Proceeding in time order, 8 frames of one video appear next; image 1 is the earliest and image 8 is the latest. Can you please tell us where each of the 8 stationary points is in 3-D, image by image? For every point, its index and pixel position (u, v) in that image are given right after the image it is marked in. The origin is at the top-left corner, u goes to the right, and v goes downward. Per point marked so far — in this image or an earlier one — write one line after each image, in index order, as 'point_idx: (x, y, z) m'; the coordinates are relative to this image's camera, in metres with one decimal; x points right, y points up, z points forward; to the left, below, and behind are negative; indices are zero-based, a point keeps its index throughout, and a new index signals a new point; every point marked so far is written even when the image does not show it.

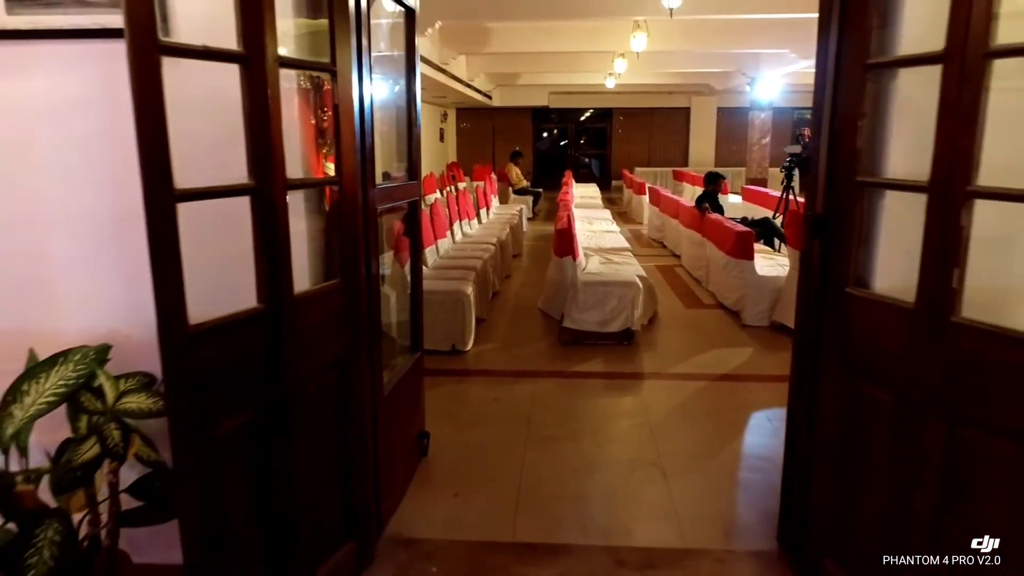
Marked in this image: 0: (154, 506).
0: (-0.9, -0.5, +1.8) m
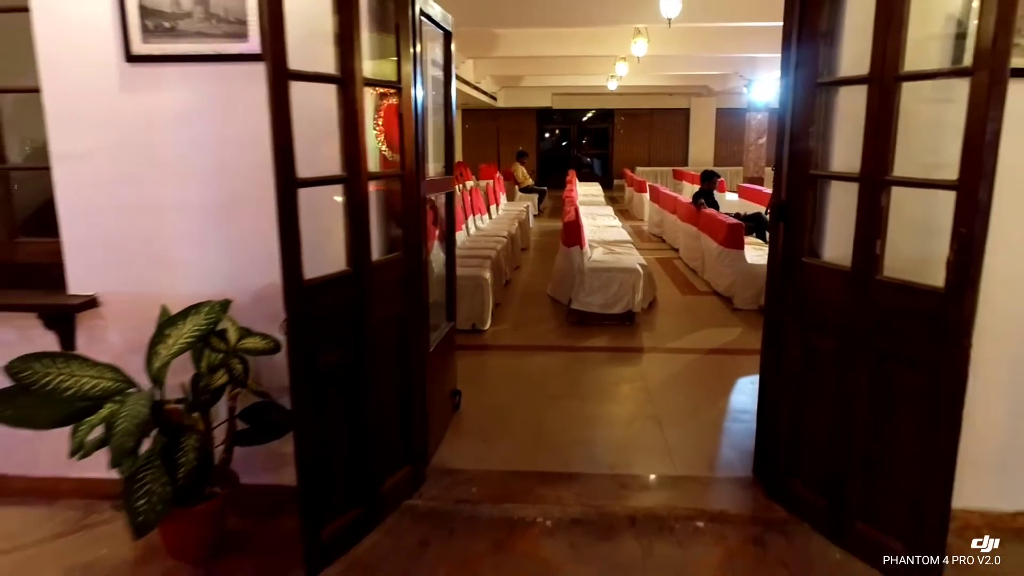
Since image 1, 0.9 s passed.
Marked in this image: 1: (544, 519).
0: (-0.8, -0.4, +2.3) m
1: (+0.1, -0.8, +2.5) m
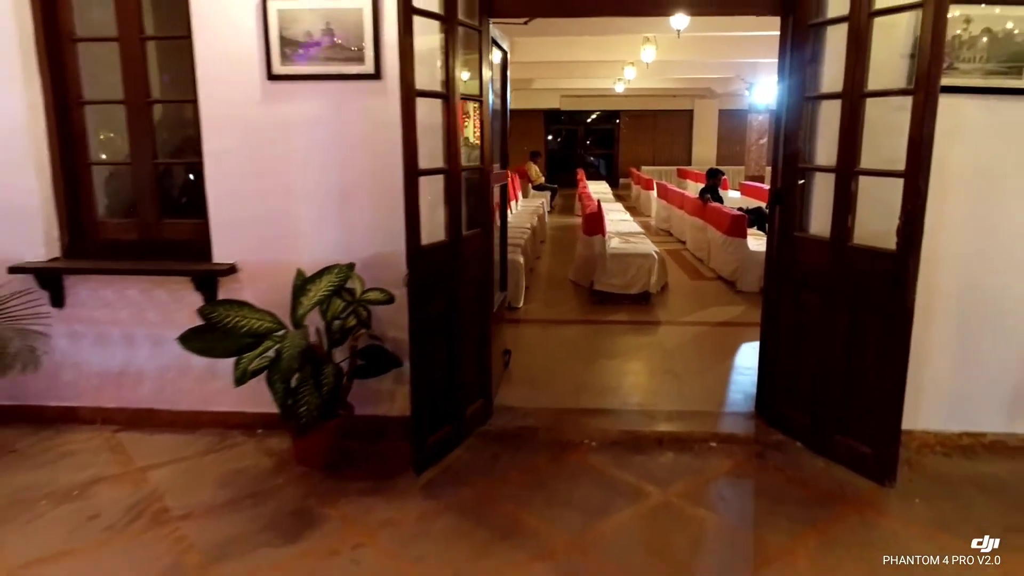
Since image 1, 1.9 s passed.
0: (-0.5, -0.3, +3.0) m
1: (+0.3, -0.7, +3.2) m
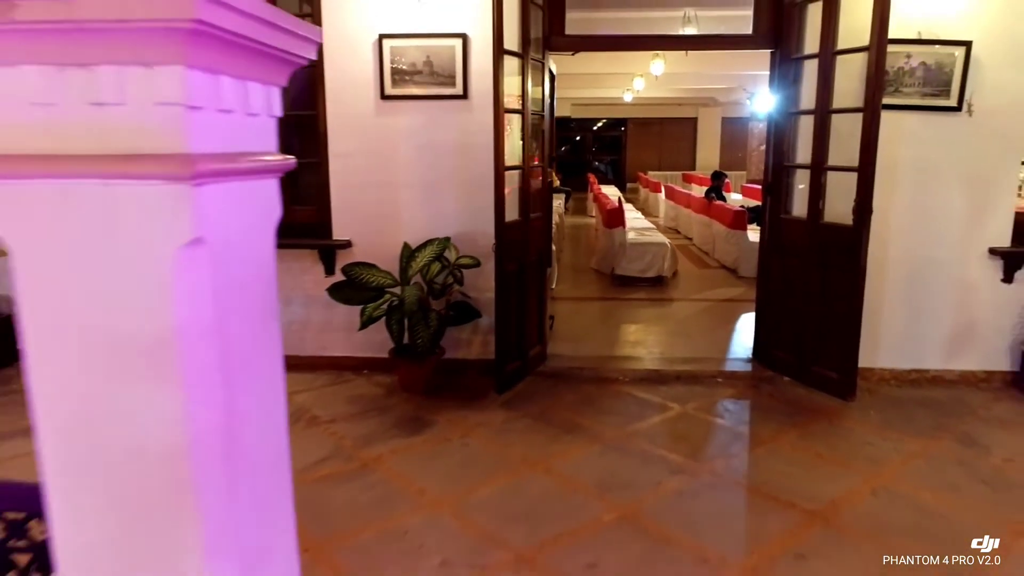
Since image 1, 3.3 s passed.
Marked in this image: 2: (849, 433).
0: (-0.3, -0.1, +3.9) m
1: (+0.6, -0.5, +4.2) m
2: (+1.6, -0.7, +3.4) m
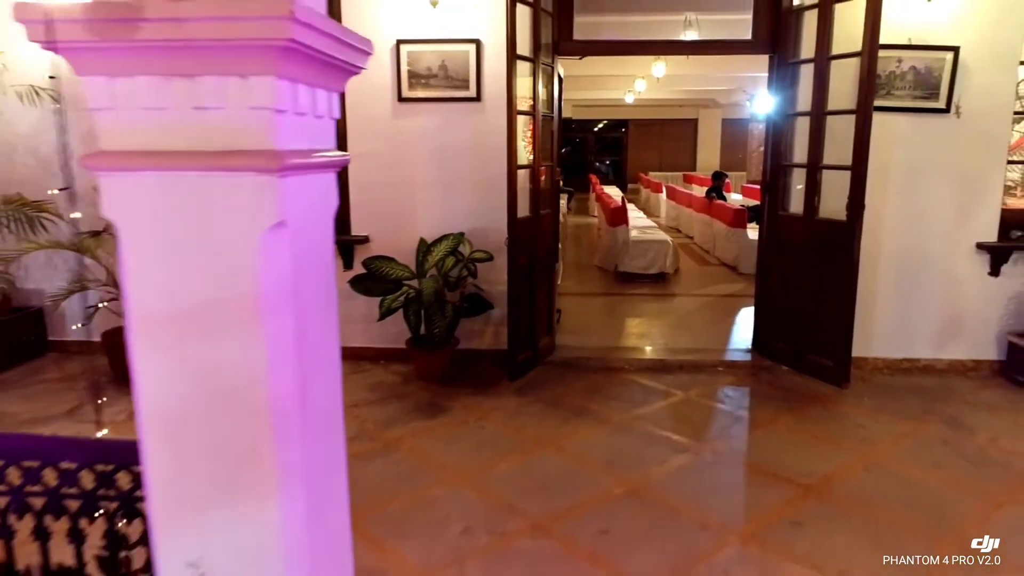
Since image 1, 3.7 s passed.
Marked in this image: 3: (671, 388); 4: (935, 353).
0: (-0.2, -0.1, +4.1) m
1: (+0.7, -0.5, +4.4) m
2: (+1.6, -0.6, +3.6) m
3: (+0.9, -0.5, +4.0) m
4: (+2.4, -0.4, +4.2) m
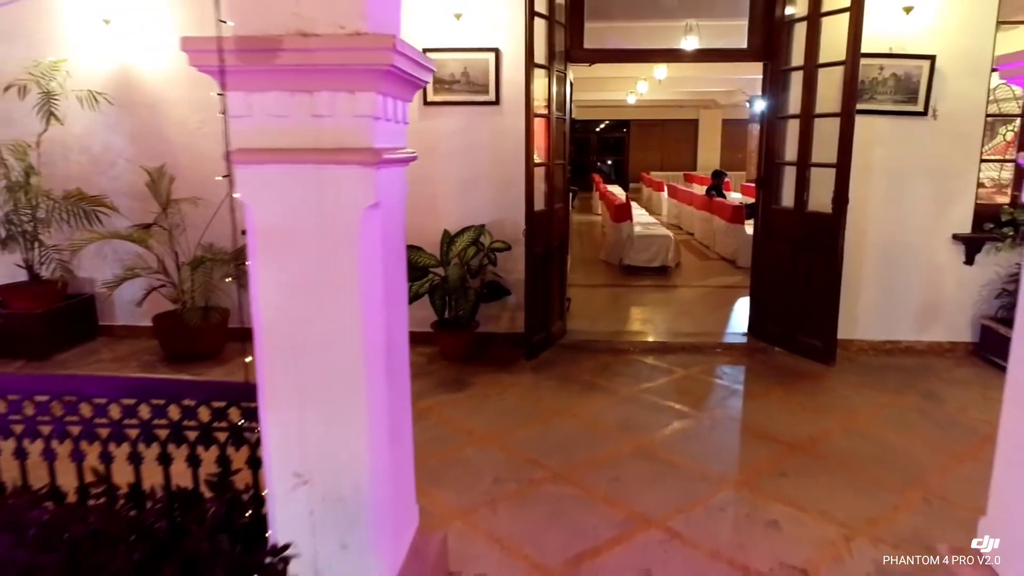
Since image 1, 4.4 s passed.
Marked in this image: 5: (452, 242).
0: (-0.1, 0.0, +4.5) m
1: (+0.8, -0.4, +4.8) m
2: (+1.7, -0.6, +4.0) m
3: (+1.0, -0.5, +4.4) m
4: (+2.5, -0.3, +4.6) m
5: (-0.4, +0.3, +4.4) m
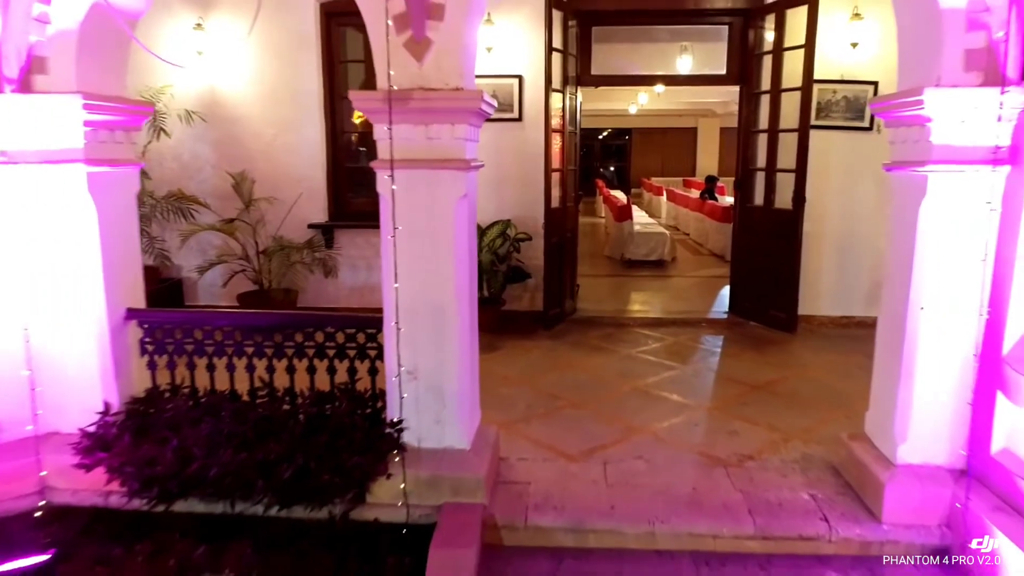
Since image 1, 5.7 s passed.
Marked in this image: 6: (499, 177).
0: (+0.1, +0.1, +5.5) m
1: (+0.9, -0.3, +5.7) m
2: (+1.9, -0.4, +5.0) m
3: (+1.1, -0.3, +5.4) m
4: (+2.7, -0.2, +5.6) m
5: (-0.2, +0.4, +5.4) m
6: (-0.1, +0.8, +5.6) m
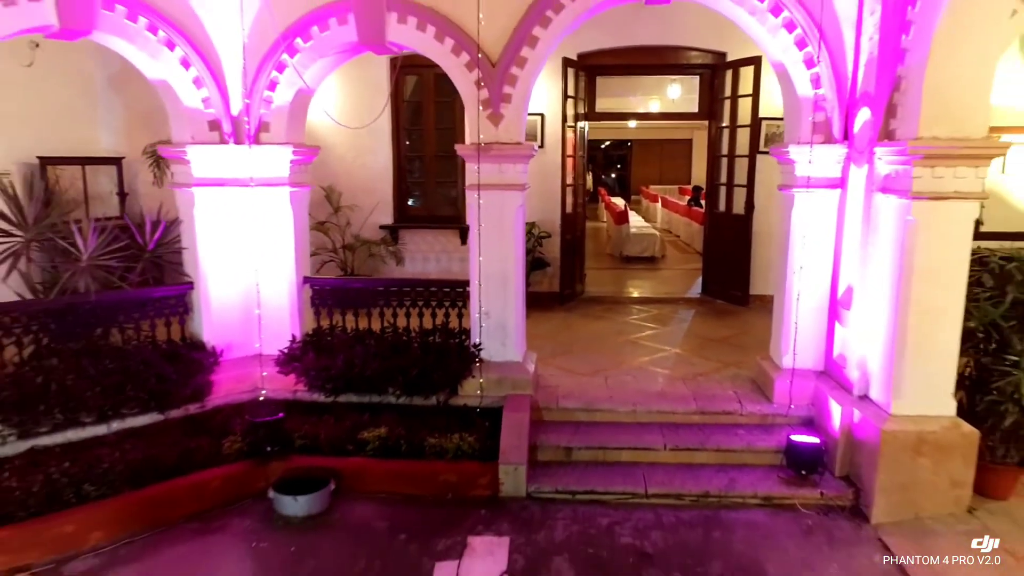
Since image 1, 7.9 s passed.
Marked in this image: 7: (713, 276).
0: (+0.3, +0.2, +7.3) m
1: (+1.2, -0.1, +7.5) m
2: (+2.1, -0.3, +6.7) m
3: (+1.4, -0.2, +7.1) m
4: (+2.9, 0.0, +7.3) m
5: (0.0, +0.5, +7.1) m
6: (+0.1, +1.0, +7.4) m
7: (+2.0, +0.1, +7.5) m
